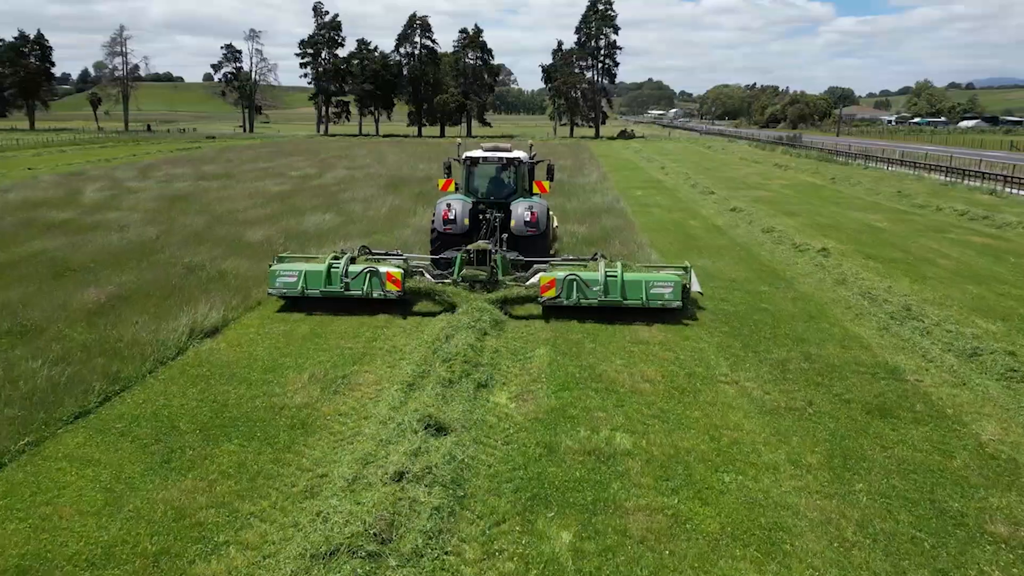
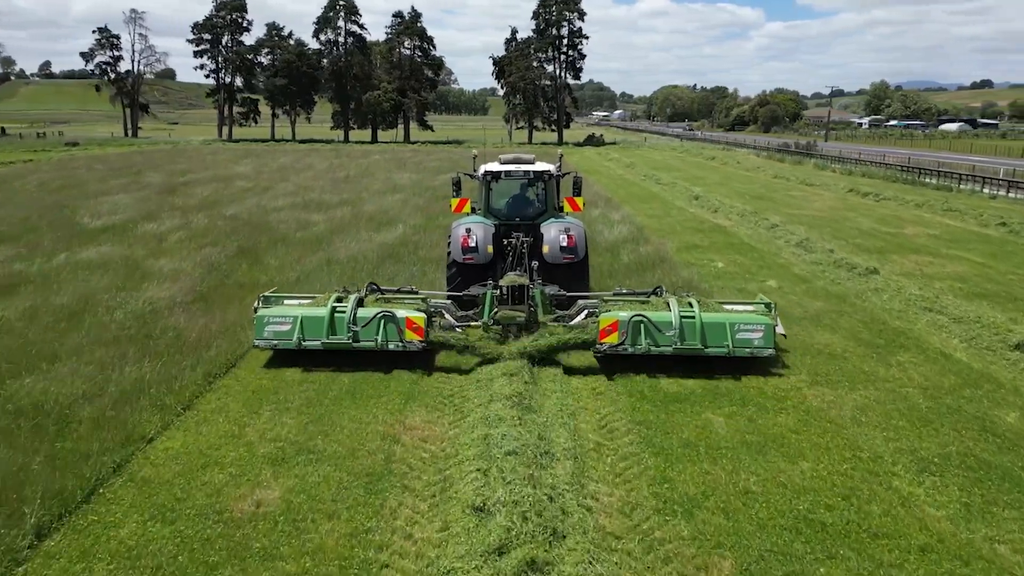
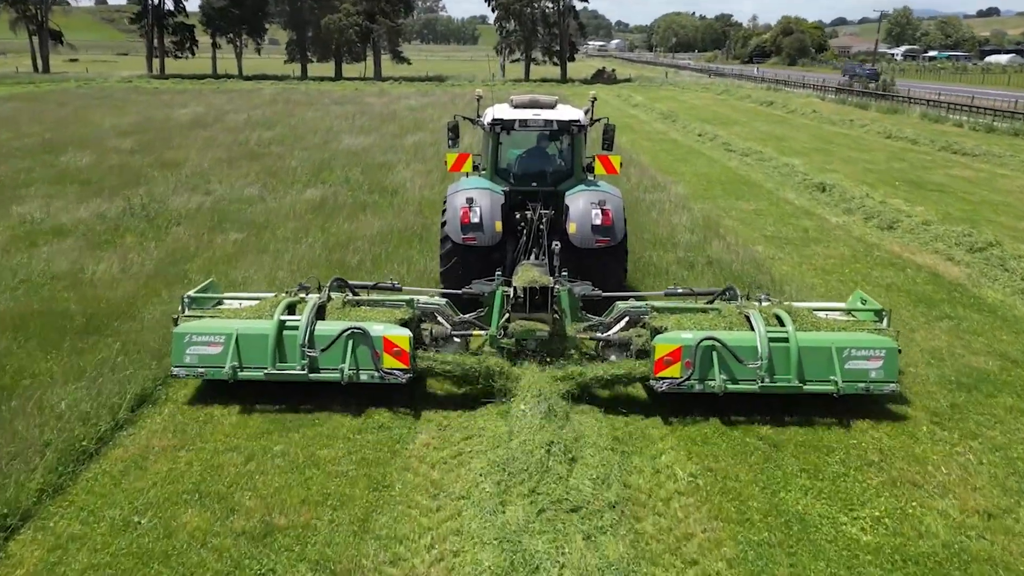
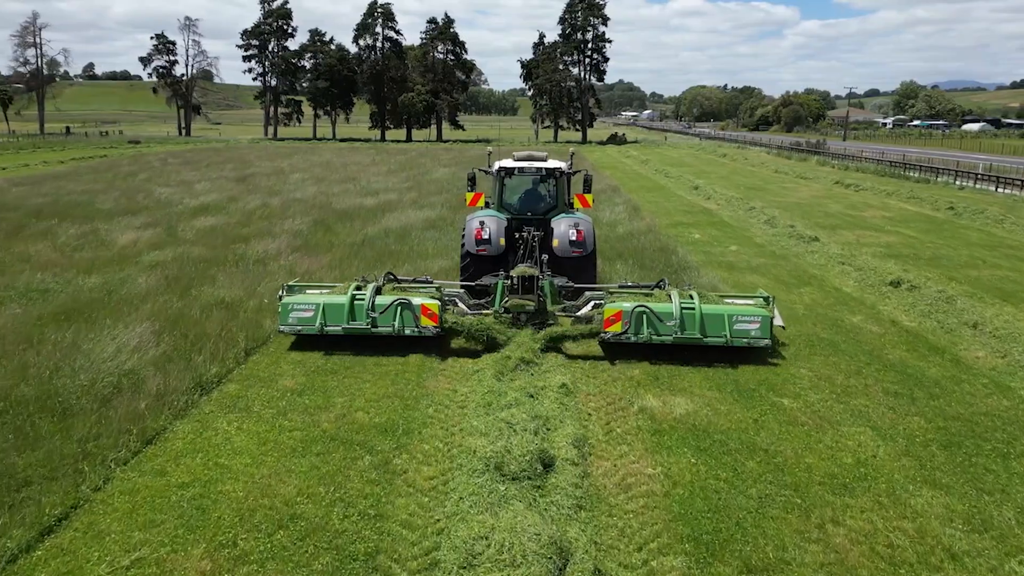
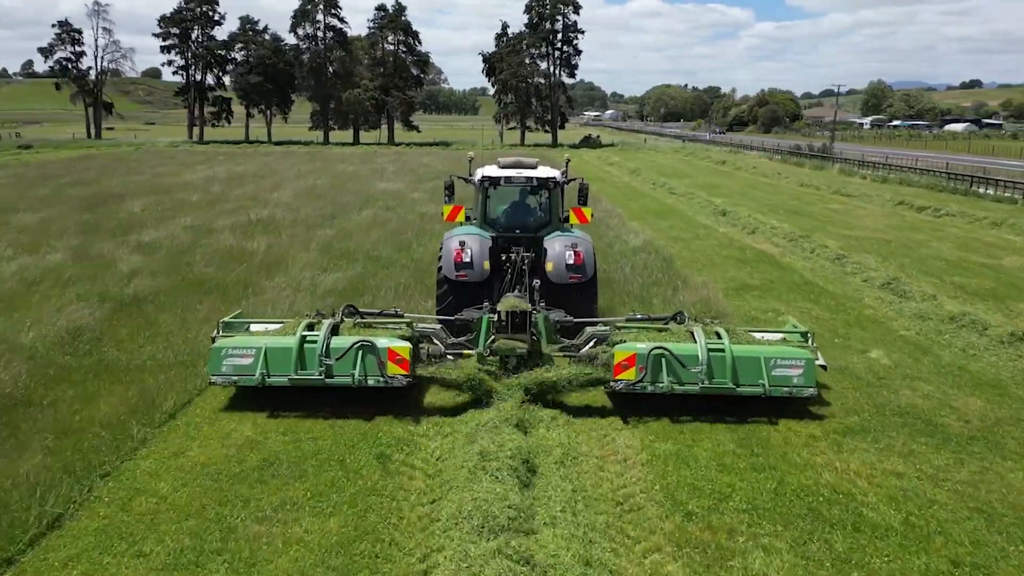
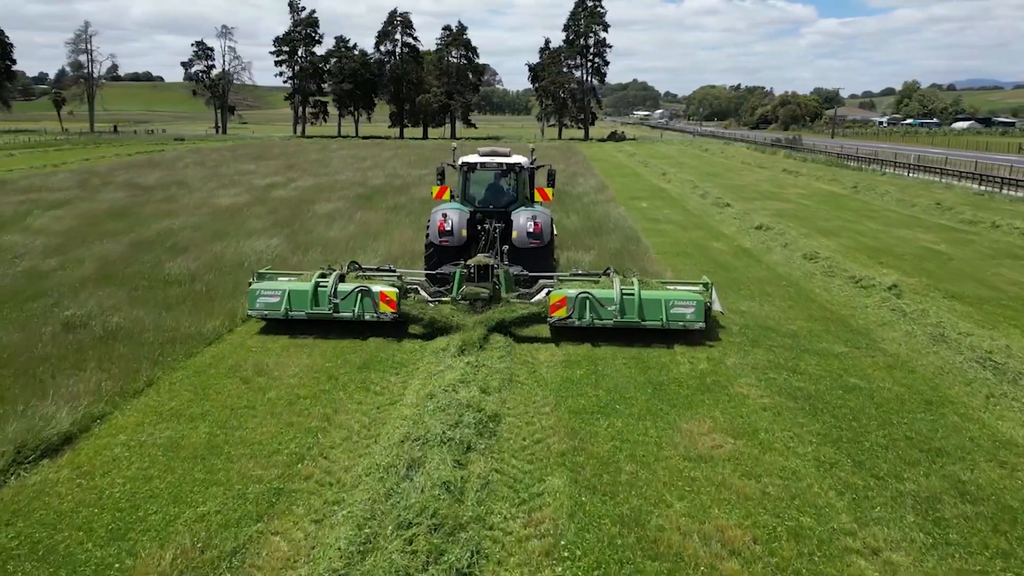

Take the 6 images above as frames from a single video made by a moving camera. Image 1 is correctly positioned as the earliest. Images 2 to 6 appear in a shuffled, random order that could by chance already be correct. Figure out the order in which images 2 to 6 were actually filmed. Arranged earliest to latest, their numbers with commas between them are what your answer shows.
6, 4, 2, 5, 3
